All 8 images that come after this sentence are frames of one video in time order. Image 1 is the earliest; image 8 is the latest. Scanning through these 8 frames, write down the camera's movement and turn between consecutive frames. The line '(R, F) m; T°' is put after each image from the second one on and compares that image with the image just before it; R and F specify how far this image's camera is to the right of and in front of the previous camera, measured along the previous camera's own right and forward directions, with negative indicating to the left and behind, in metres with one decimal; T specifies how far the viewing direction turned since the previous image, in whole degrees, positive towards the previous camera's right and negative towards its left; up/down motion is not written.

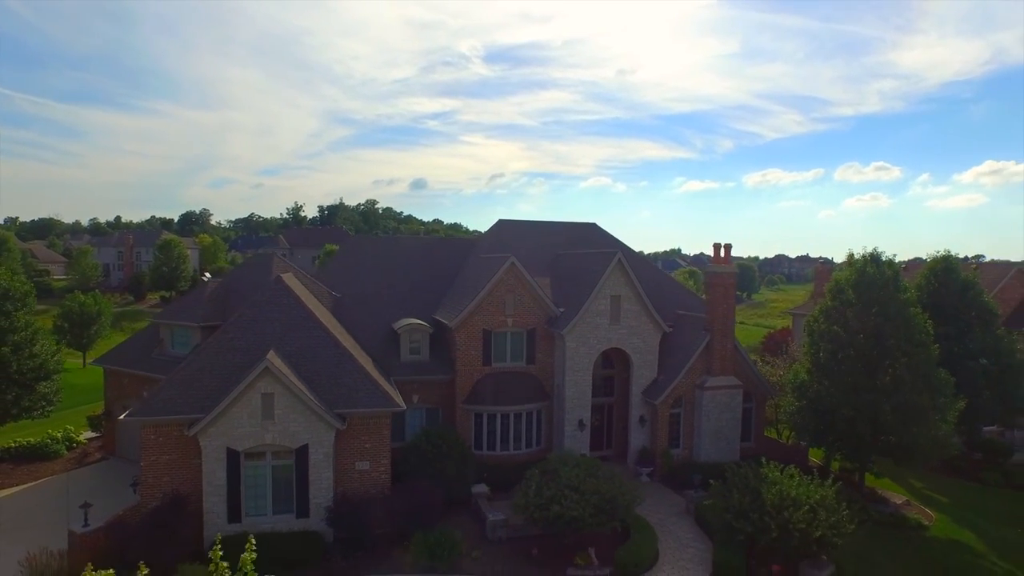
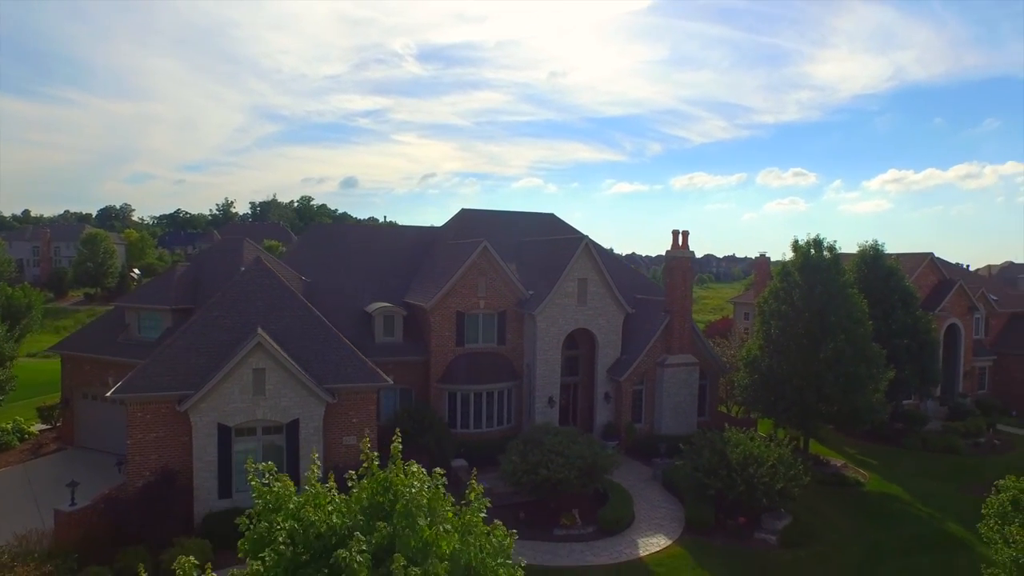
(-1.9, -1.1) m; +6°
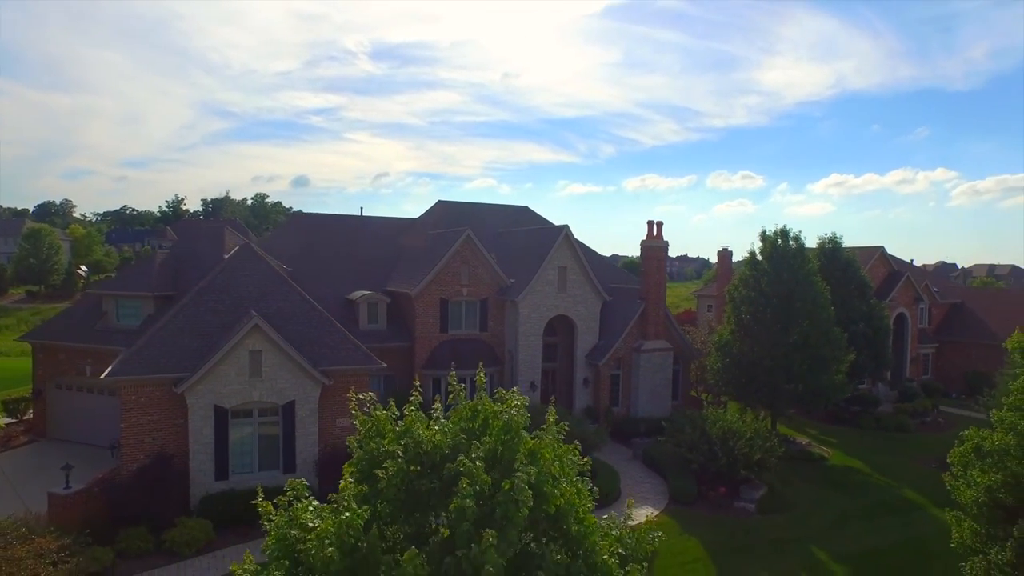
(-1.4, -0.7) m; +4°
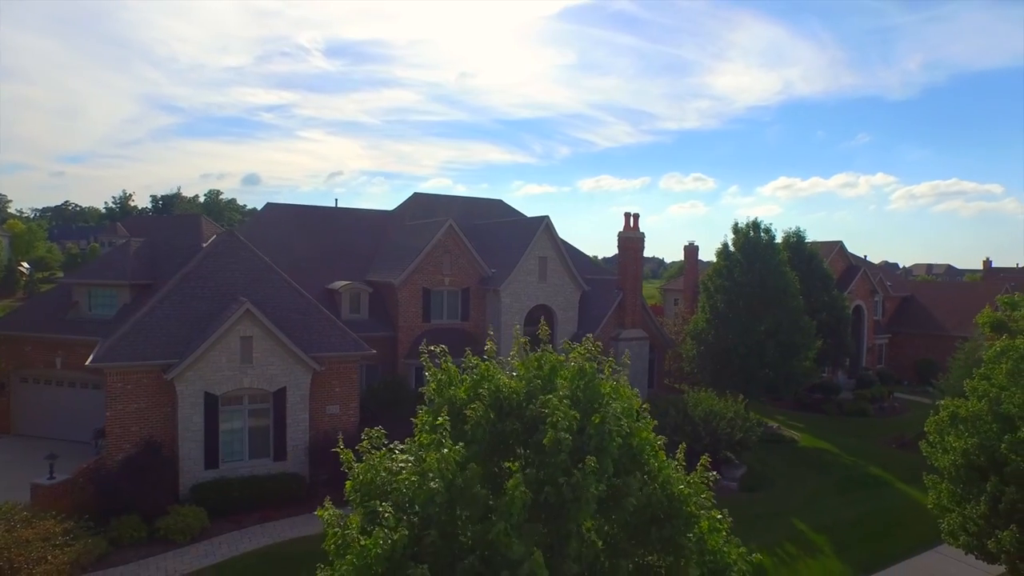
(-1.3, -0.3) m; +4°
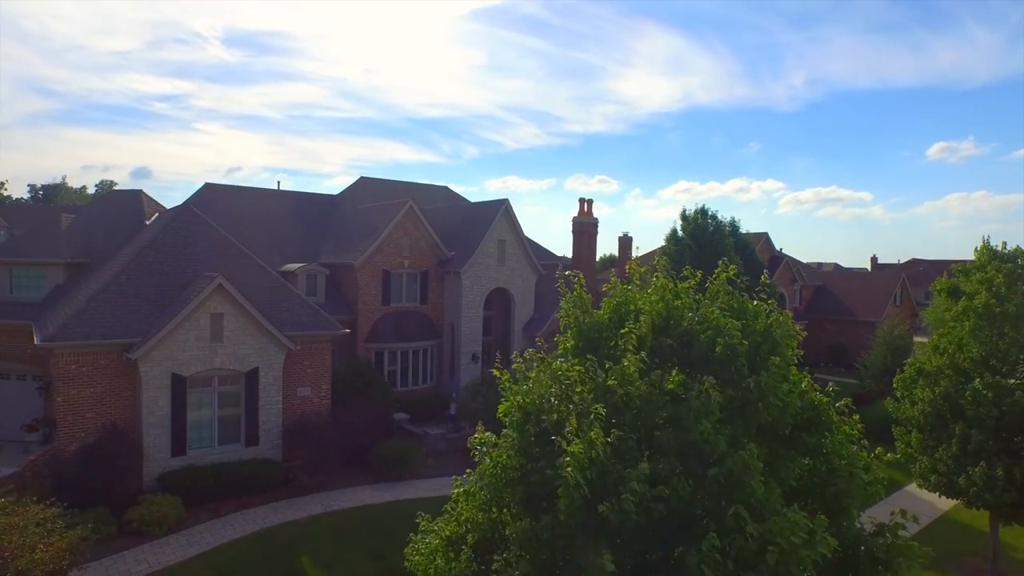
(-2.6, +0.3) m; +8°
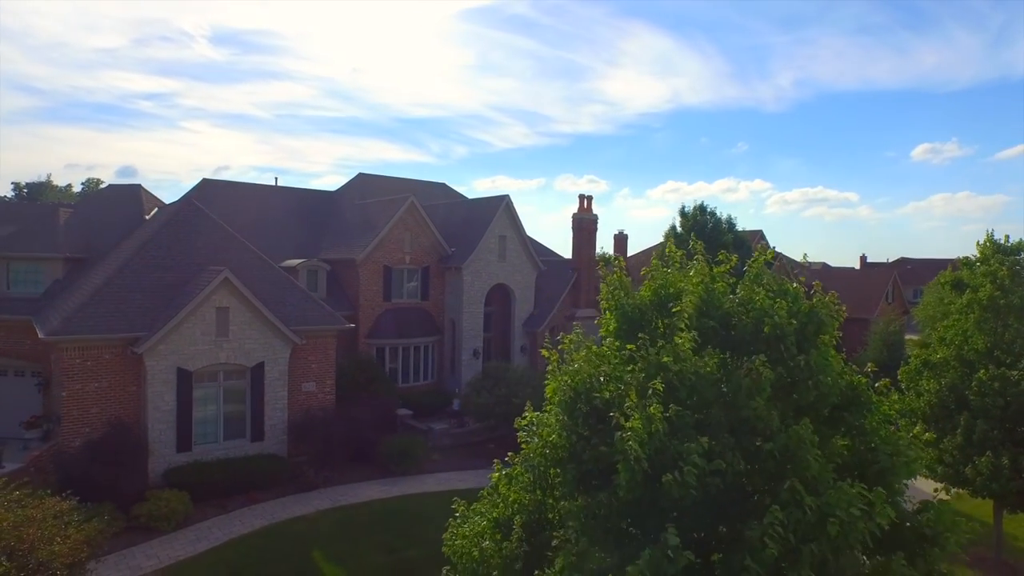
(-0.6, 0.0) m; +1°
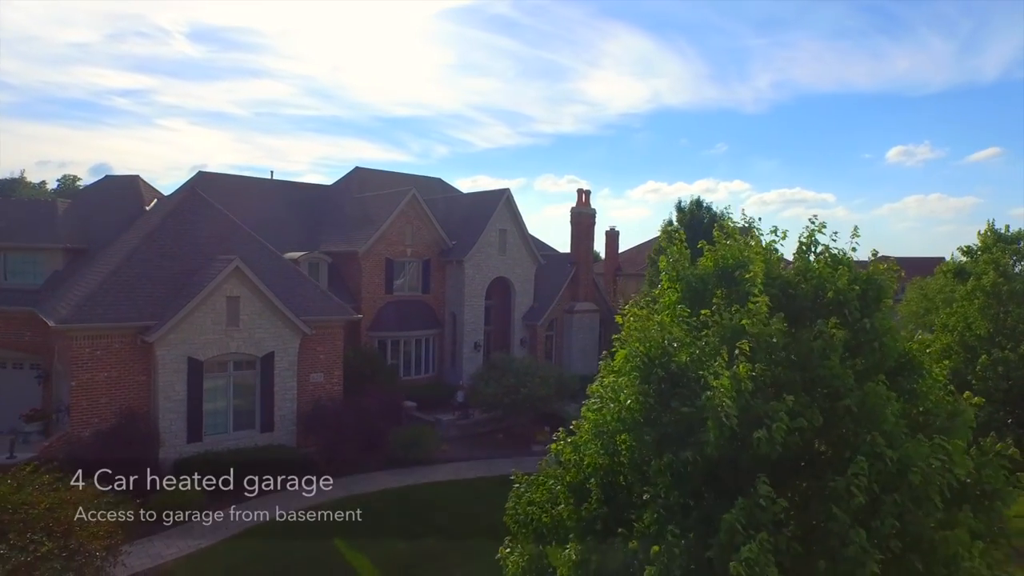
(-1.0, -0.1) m; +2°
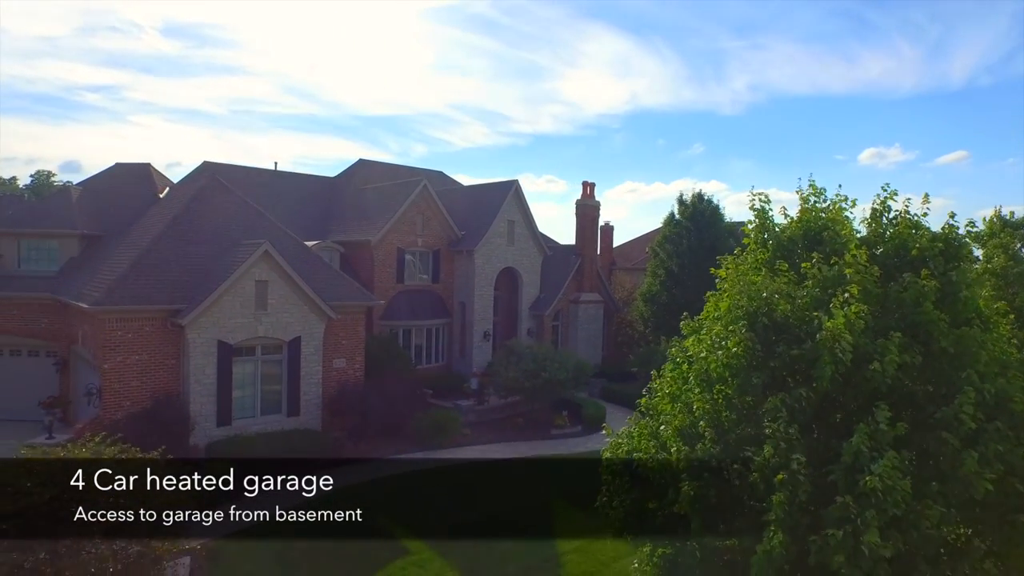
(-1.5, -0.3) m; +2°
